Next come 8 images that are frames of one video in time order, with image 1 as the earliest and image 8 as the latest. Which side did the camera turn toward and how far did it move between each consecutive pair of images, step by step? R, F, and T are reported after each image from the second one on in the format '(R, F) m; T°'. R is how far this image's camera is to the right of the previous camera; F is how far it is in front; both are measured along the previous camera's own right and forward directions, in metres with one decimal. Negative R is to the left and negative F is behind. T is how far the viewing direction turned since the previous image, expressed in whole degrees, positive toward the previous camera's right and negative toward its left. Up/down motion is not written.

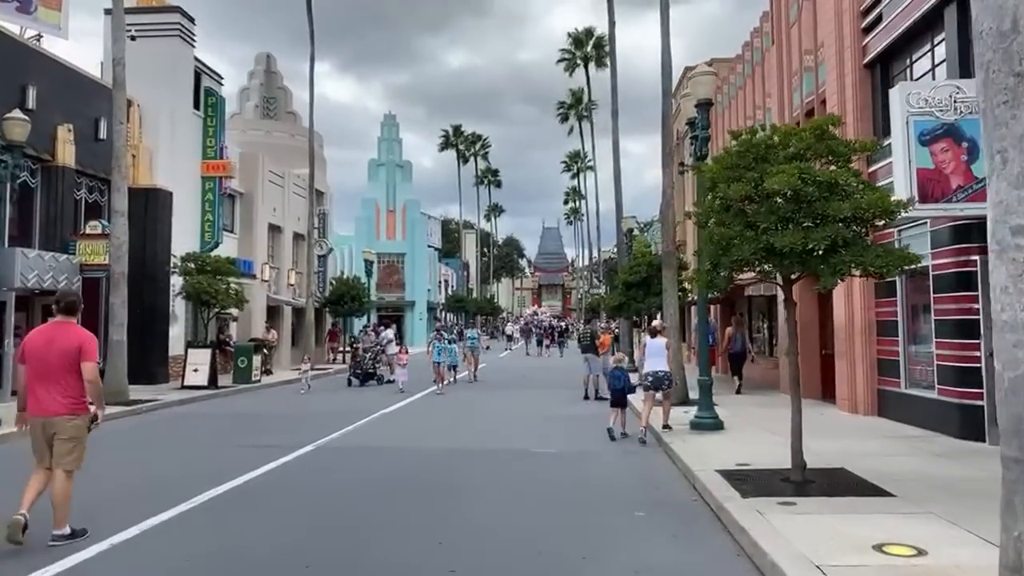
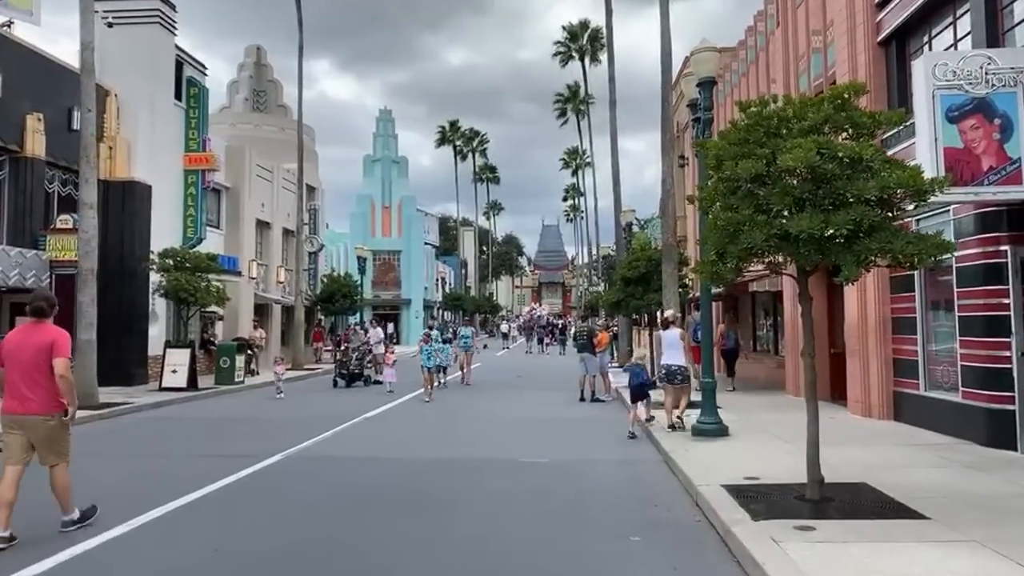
(+0.2, +1.0) m; 0°
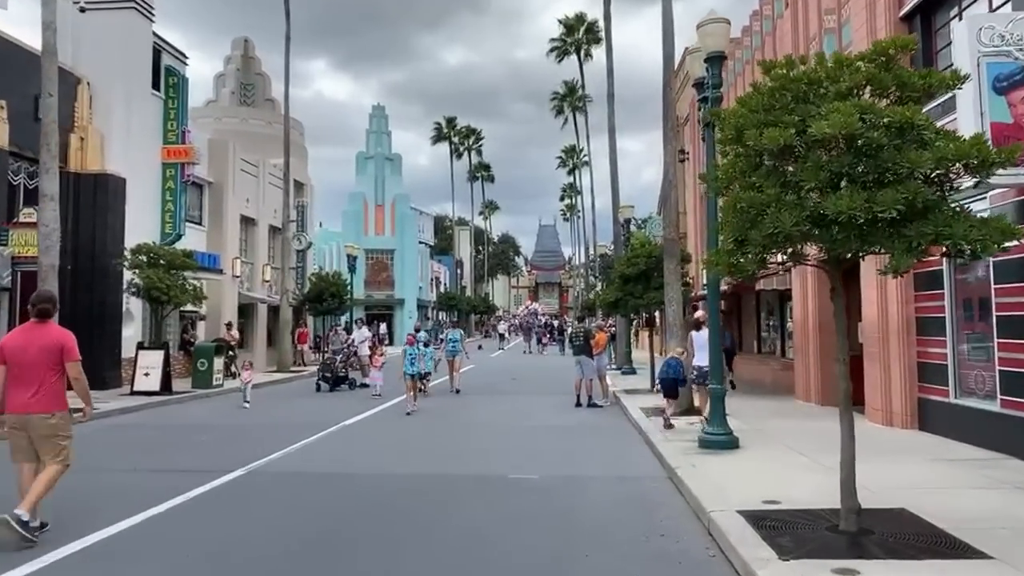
(+0.1, +1.2) m; 0°
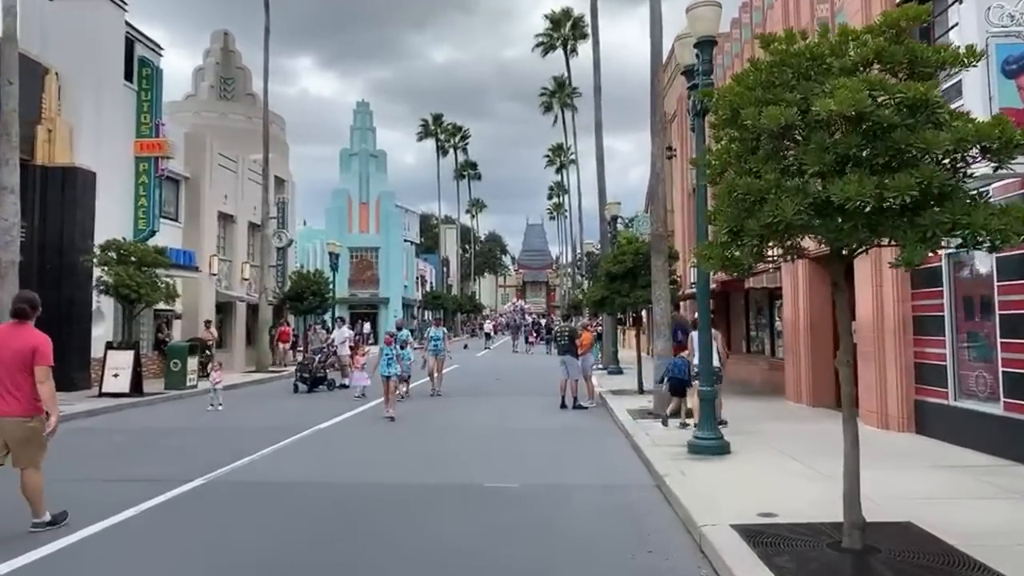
(+0.1, +0.6) m; +1°
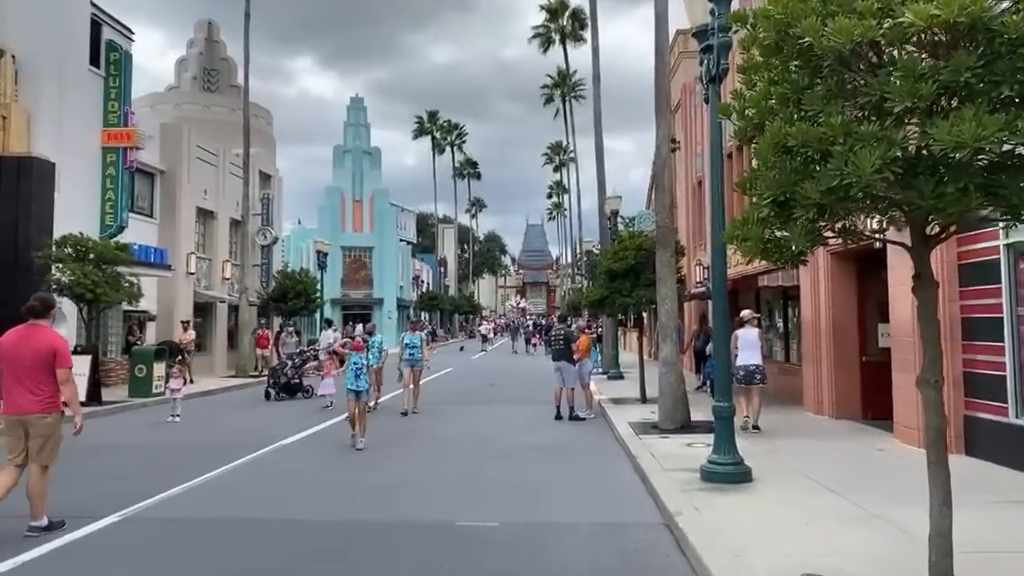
(+0.2, +1.7) m; 0°
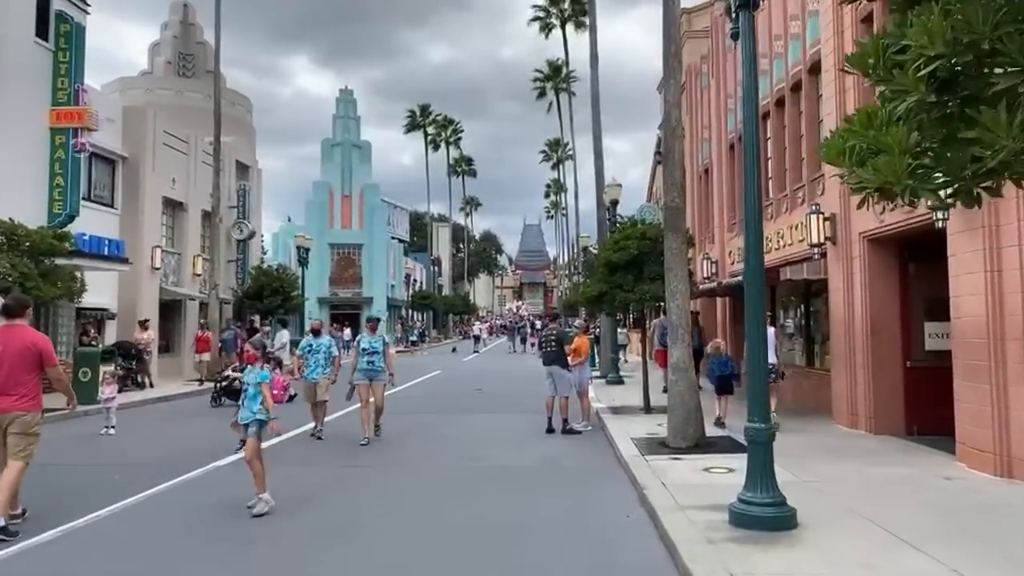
(+0.2, +2.1) m; 0°
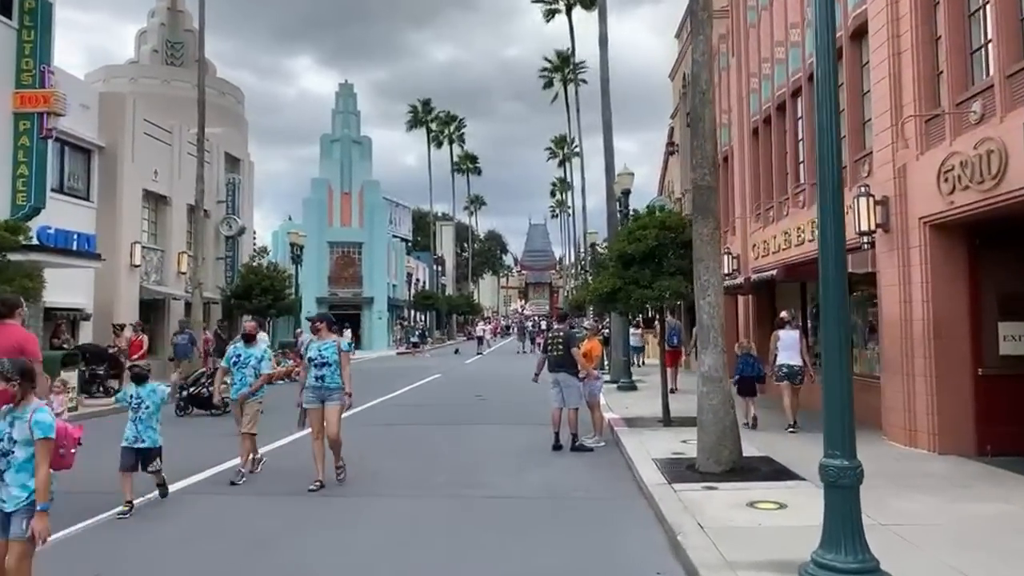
(+0.1, +1.8) m; 0°
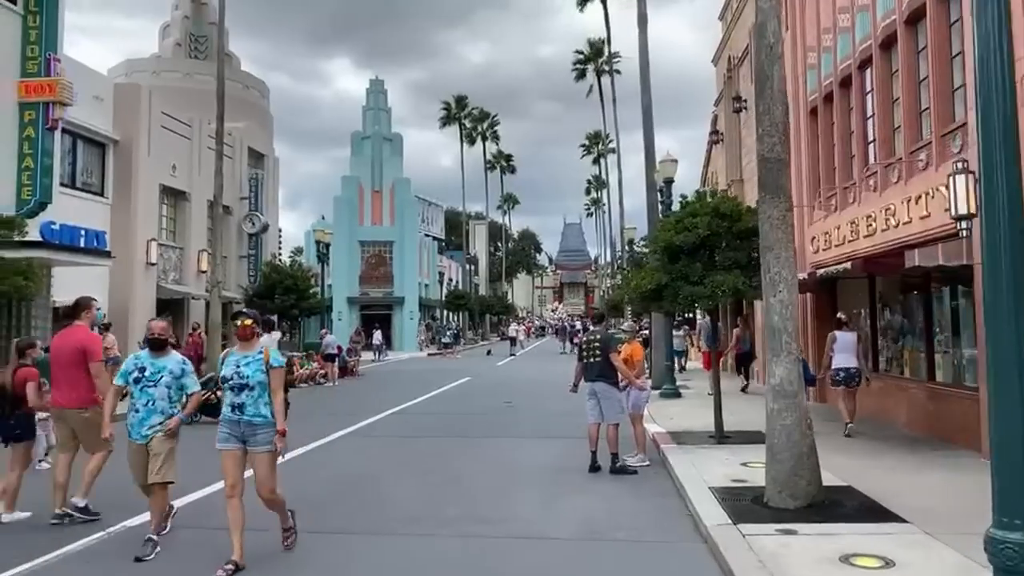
(+0.1, +1.6) m; -3°
